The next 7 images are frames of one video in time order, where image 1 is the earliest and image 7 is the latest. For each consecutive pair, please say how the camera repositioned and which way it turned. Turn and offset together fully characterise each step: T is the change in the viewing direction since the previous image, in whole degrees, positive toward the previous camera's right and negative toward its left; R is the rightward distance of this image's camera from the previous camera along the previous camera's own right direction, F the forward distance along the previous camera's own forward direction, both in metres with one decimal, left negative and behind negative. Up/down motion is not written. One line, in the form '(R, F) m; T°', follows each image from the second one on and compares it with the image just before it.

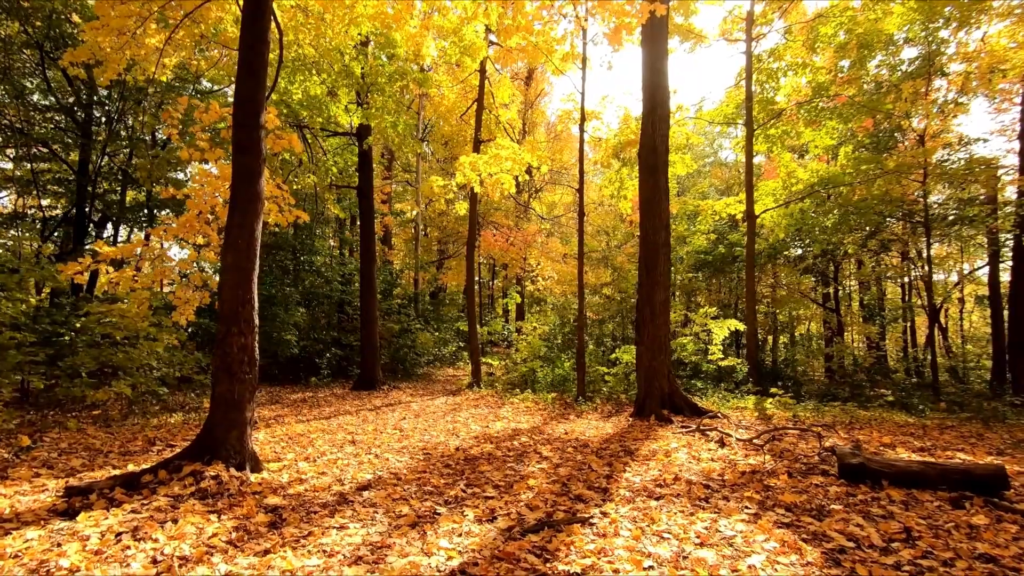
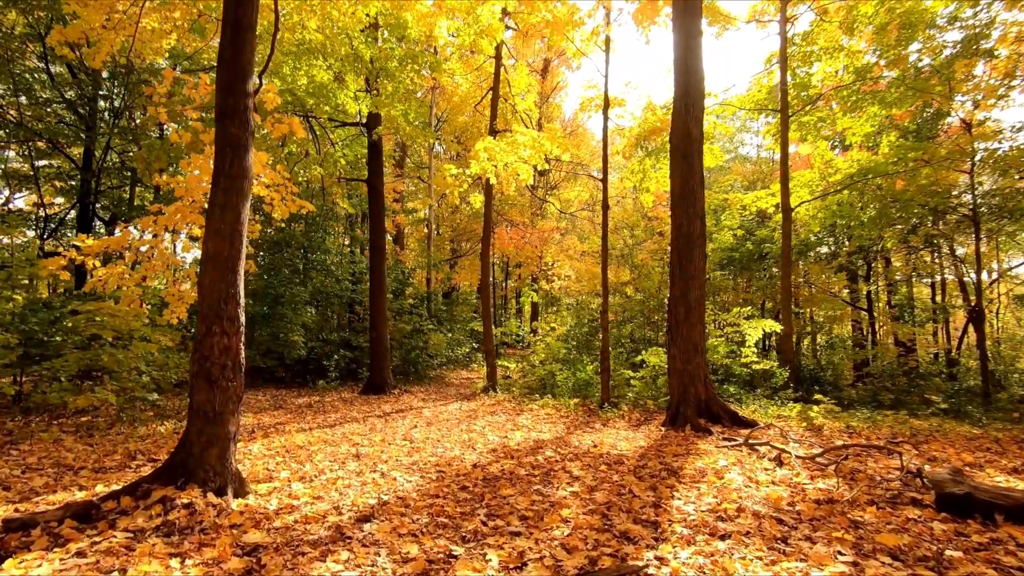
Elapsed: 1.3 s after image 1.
(-0.1, +0.7) m; -2°
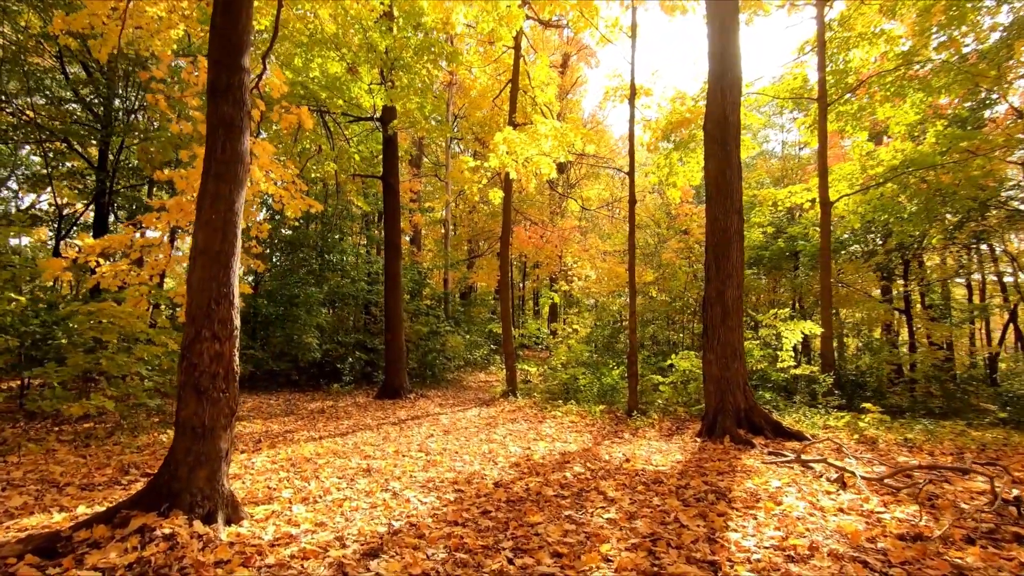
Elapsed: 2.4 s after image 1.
(-0.1, +0.5) m; -2°
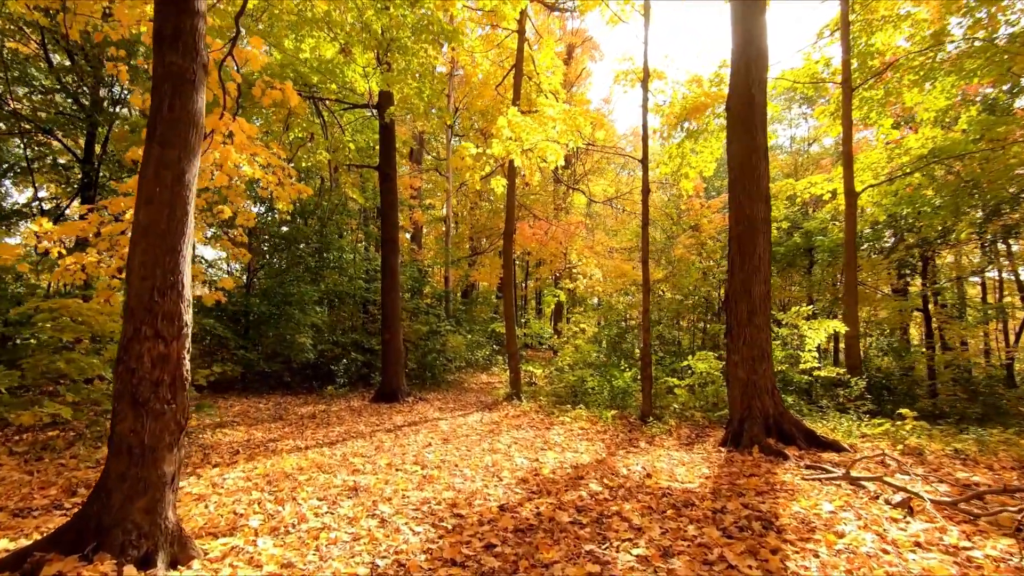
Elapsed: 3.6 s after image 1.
(0.0, +0.6) m; 0°
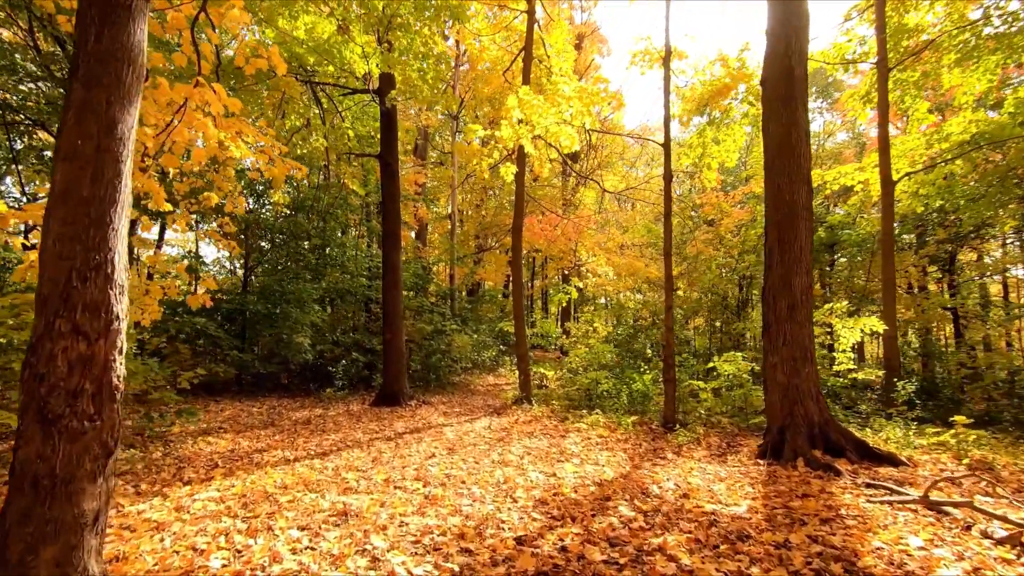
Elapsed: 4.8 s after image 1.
(-0.1, +0.6) m; -1°
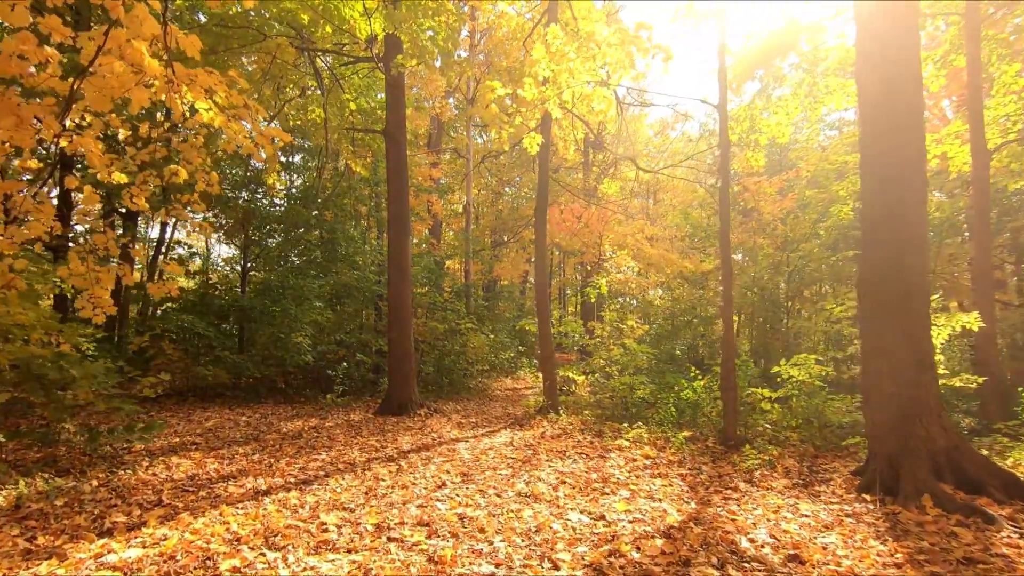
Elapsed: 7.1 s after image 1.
(-0.1, +1.2) m; -2°
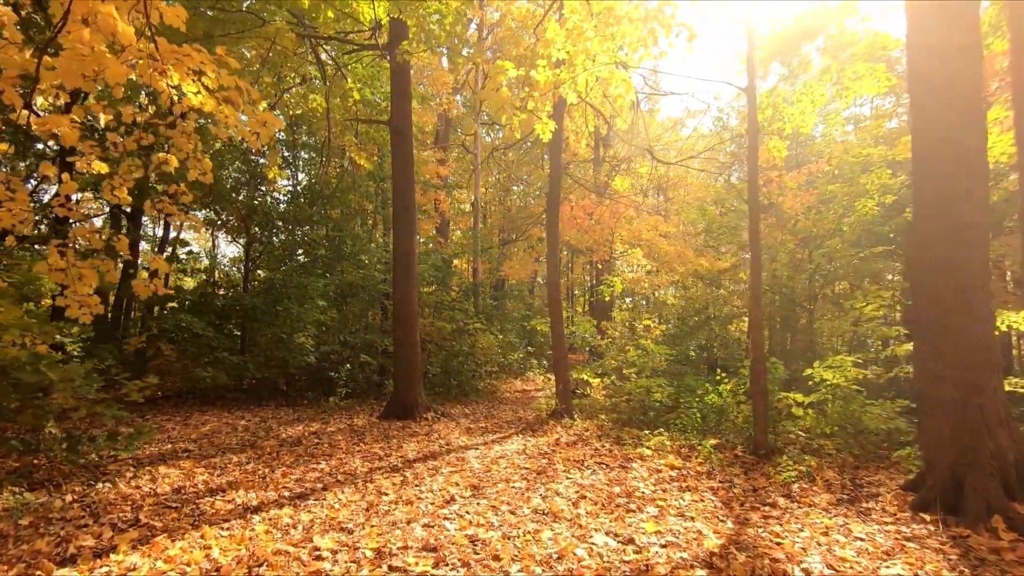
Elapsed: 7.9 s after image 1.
(-0.1, +0.4) m; -1°
